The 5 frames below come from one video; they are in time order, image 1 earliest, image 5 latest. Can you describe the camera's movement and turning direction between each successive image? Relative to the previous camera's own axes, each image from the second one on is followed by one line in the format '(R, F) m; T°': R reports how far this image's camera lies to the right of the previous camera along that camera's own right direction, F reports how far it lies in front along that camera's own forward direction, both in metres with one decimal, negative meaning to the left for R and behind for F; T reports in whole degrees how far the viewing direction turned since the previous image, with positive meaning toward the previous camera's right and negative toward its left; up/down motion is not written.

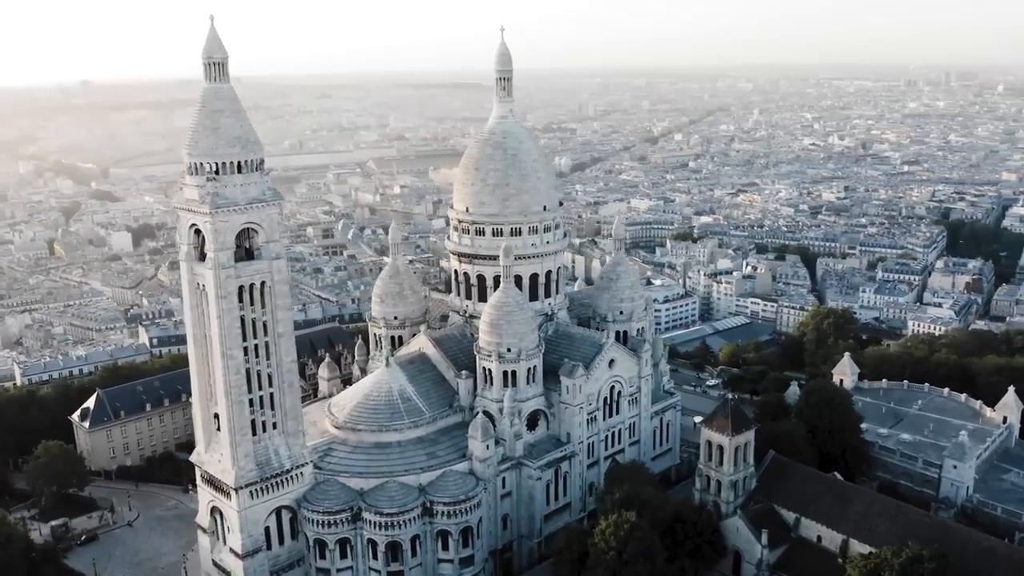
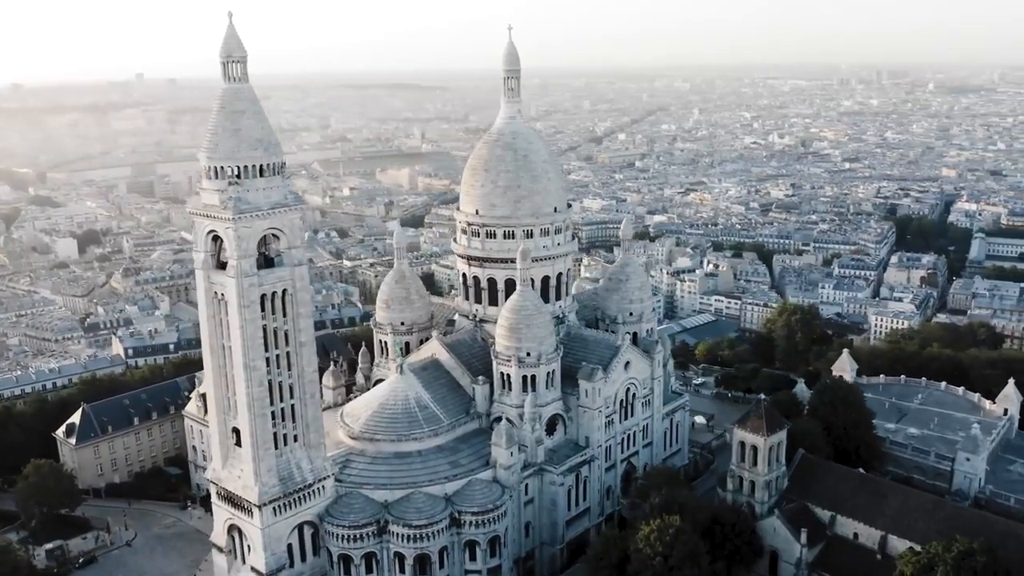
(-4.7, +1.2) m; +4°
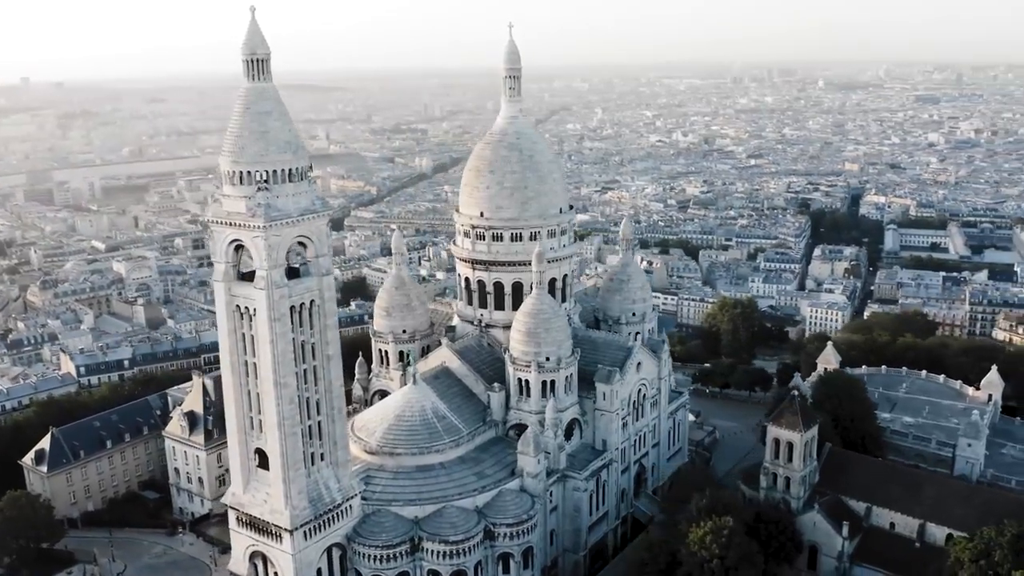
(-6.7, +1.7) m; +6°
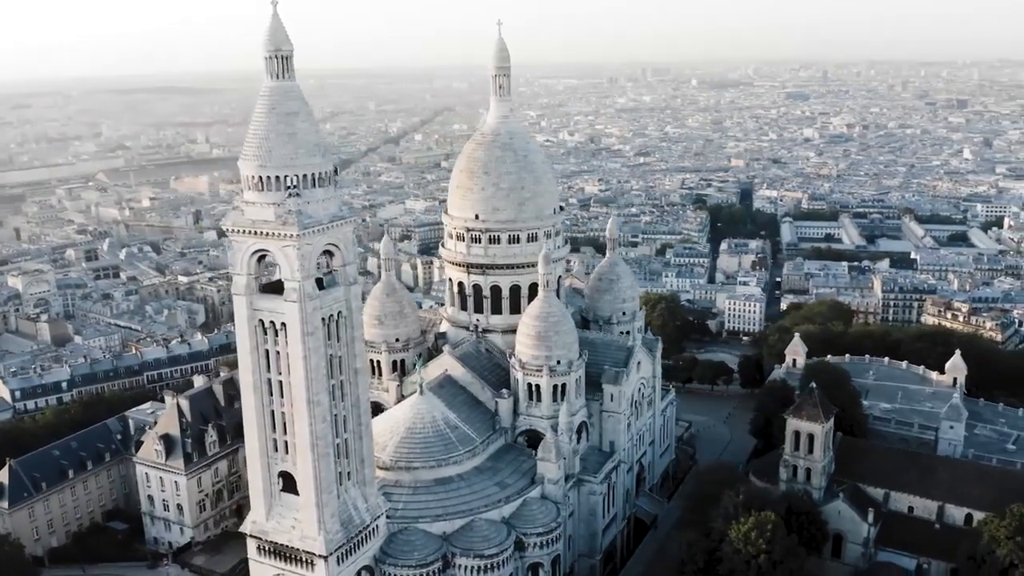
(-7.1, +1.7) m; +7°
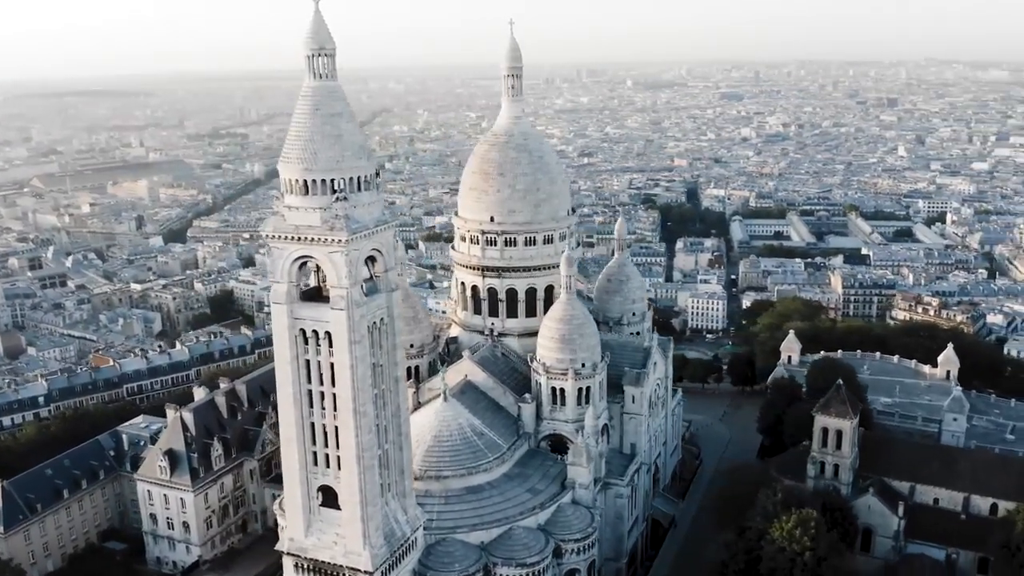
(-4.8, +0.9) m; +4°
